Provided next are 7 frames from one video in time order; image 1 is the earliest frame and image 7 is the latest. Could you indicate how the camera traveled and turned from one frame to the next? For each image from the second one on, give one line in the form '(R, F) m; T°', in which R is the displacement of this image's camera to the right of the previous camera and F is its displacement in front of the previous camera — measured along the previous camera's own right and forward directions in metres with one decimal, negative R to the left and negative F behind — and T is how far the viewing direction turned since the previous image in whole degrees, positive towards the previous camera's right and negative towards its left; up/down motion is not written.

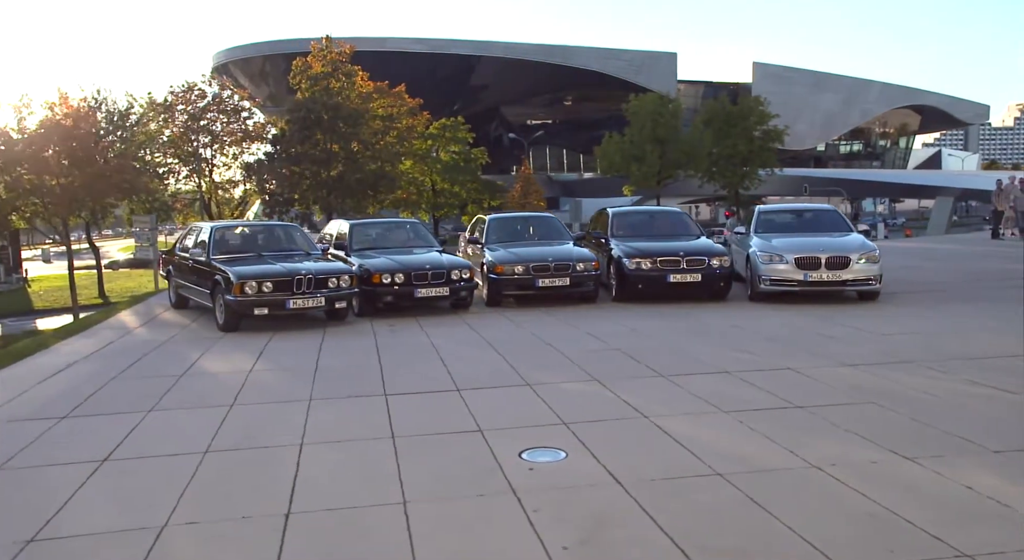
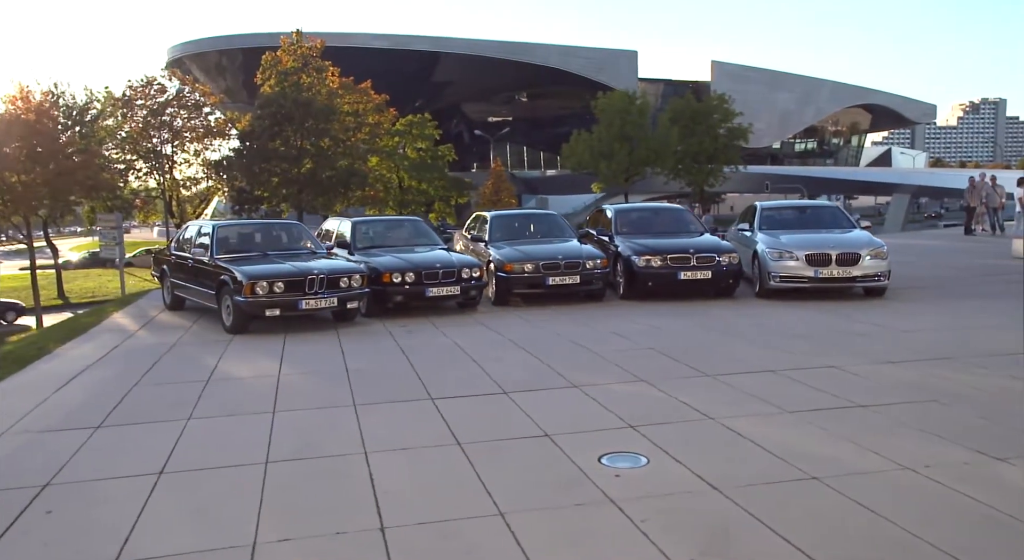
(-0.7, +0.2) m; +3°
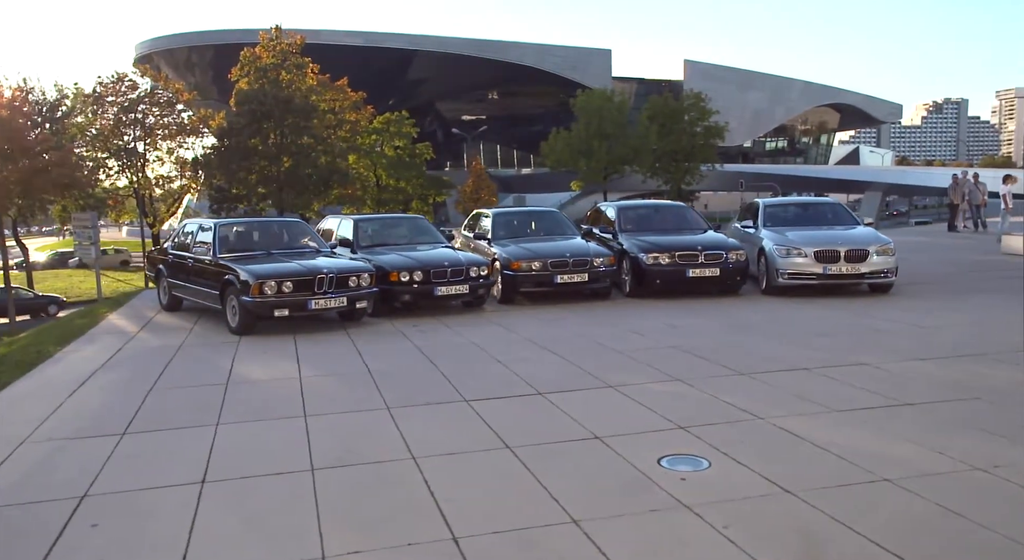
(-0.5, +0.2) m; +2°
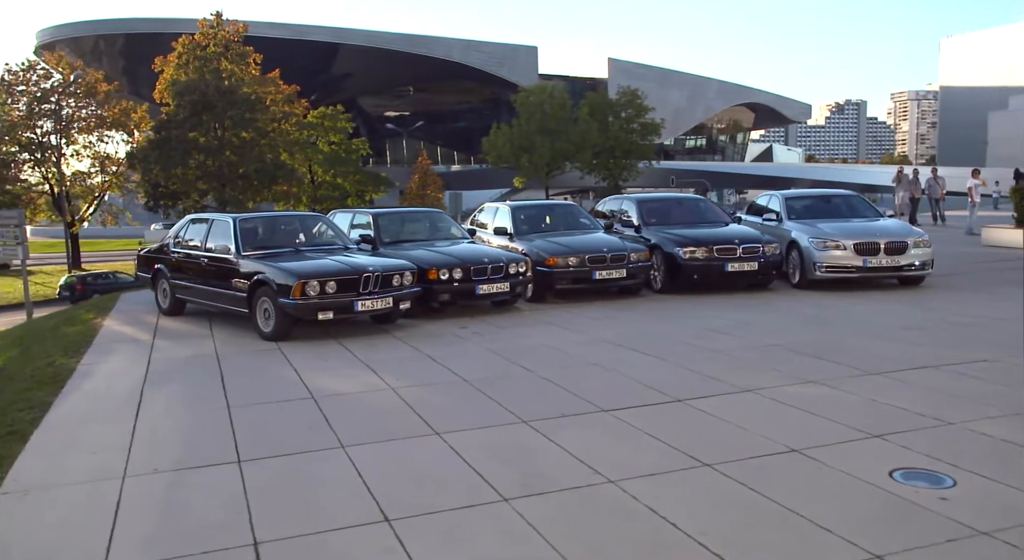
(-1.5, +0.7) m; +5°
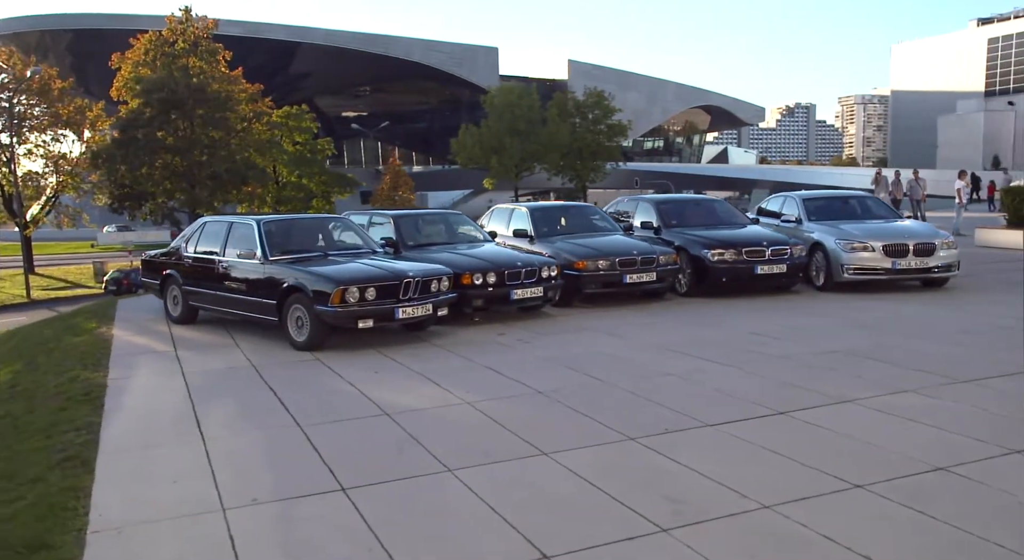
(-0.9, +0.4) m; +3°
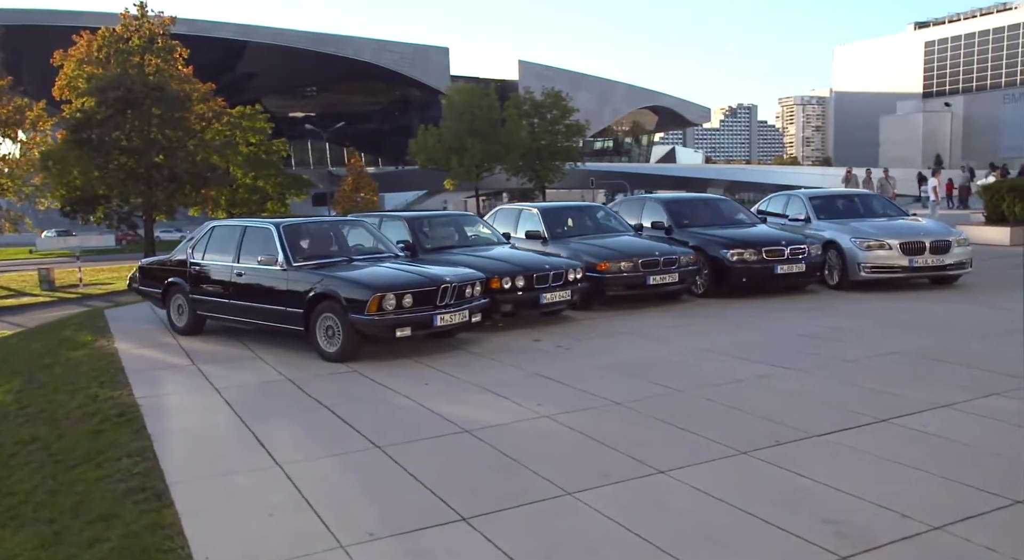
(-0.9, +0.4) m; +3°
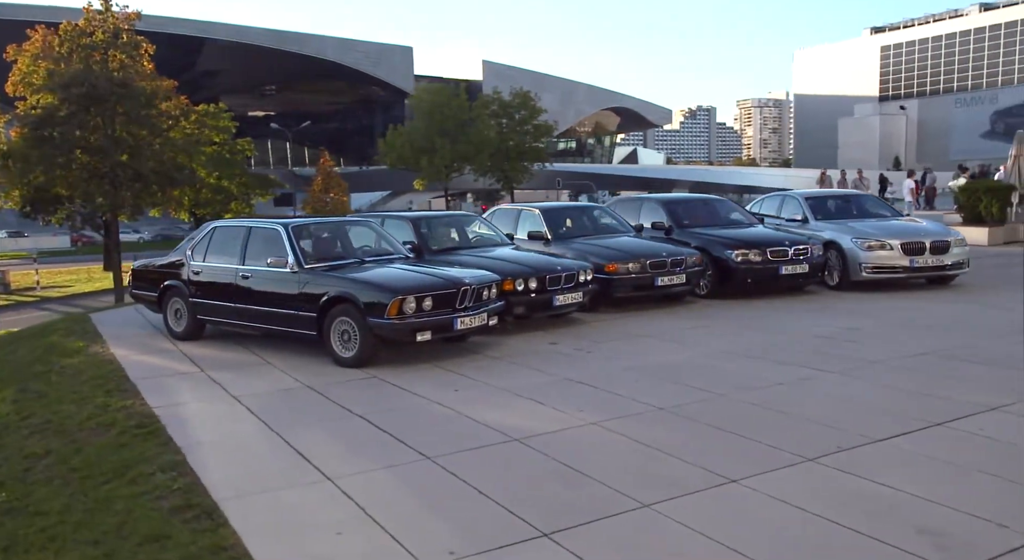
(-0.6, +0.2) m; +3°
